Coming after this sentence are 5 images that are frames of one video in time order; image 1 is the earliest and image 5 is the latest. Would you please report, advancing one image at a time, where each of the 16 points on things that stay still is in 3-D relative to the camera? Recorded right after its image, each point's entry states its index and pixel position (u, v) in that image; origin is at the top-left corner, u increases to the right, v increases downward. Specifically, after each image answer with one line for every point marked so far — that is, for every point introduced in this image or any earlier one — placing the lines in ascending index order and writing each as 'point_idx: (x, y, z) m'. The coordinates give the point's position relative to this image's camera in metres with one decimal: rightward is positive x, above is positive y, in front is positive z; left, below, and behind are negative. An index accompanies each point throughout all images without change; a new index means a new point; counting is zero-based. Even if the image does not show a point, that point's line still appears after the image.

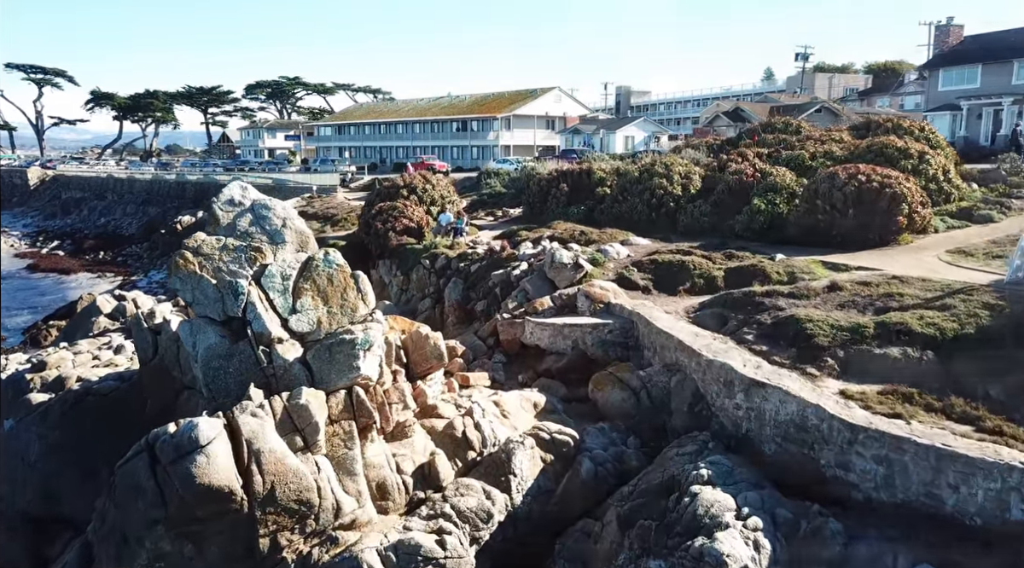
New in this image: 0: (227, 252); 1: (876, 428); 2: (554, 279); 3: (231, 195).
0: (-4.1, +0.5, +11.5) m
1: (+4.6, -1.8, +10.2) m
2: (+0.9, +0.1, +17.4) m
3: (-4.3, +1.3, +12.0) m
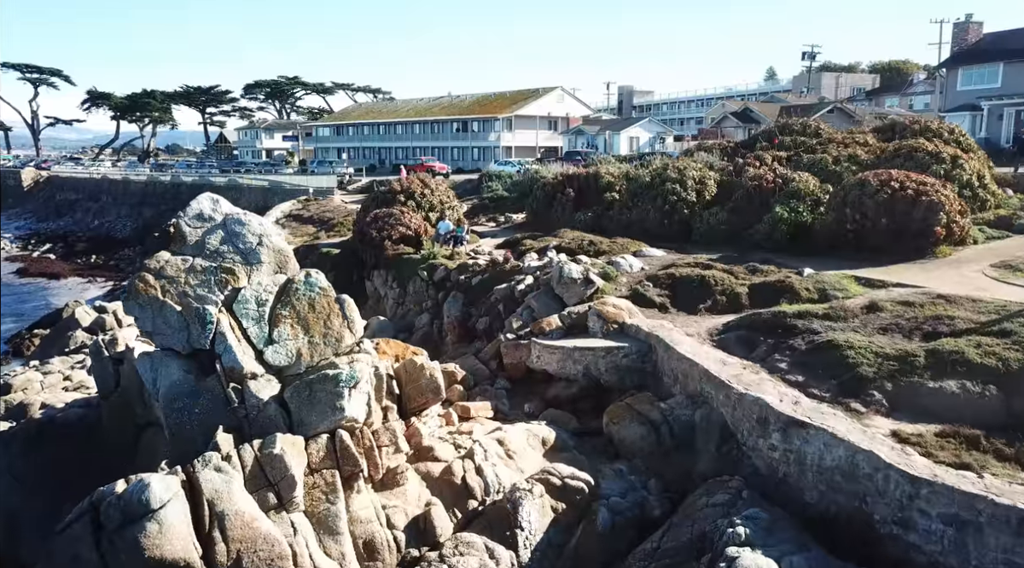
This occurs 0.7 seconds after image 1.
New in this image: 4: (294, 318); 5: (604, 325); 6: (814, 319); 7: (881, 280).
0: (-4.0, +0.1, +10.1) m
1: (+4.7, -2.2, +8.7) m
2: (+1.0, -0.2, +15.9) m
3: (-4.2, +1.0, +10.6) m
4: (-2.8, -0.4, +10.2) m
5: (+1.7, -0.8, +14.6) m
6: (+5.1, -0.6, +13.4) m
7: (+7.1, +0.1, +15.3) m
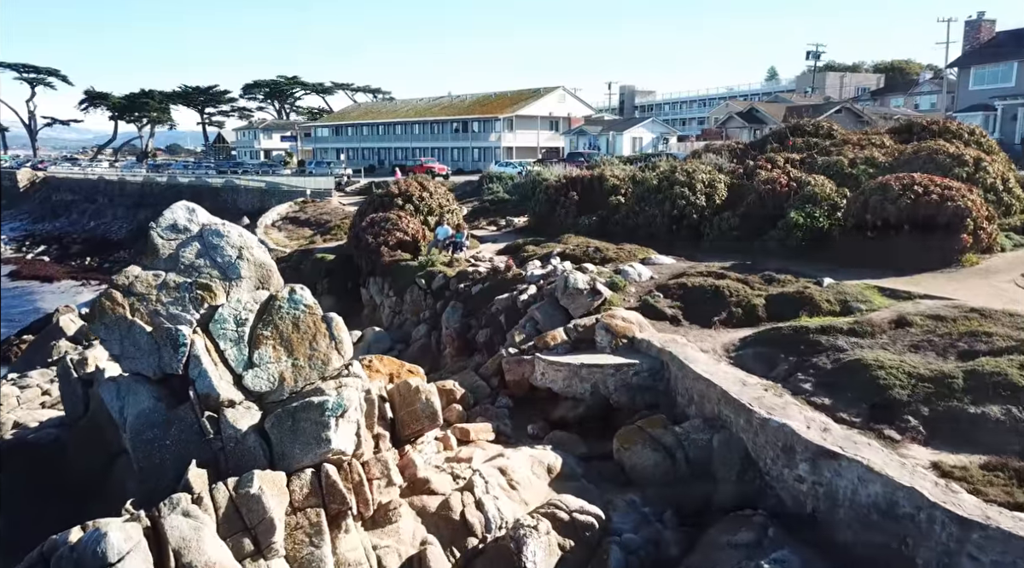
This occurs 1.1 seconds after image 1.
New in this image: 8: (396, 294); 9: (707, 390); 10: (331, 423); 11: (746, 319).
0: (-4.0, -0.1, +9.2) m
1: (+4.8, -2.4, +7.8) m
2: (+1.1, -0.4, +15.0) m
3: (-4.1, +0.8, +9.7) m
4: (-2.8, -0.6, +9.3) m
5: (+1.7, -1.0, +13.7) m
6: (+5.1, -0.8, +12.5) m
7: (+7.2, -0.1, +14.4) m
8: (-2.9, -0.2, +20.0) m
9: (+2.8, -1.5, +11.6) m
10: (-2.0, -1.5, +8.7) m
11: (+4.2, -0.6, +14.3) m
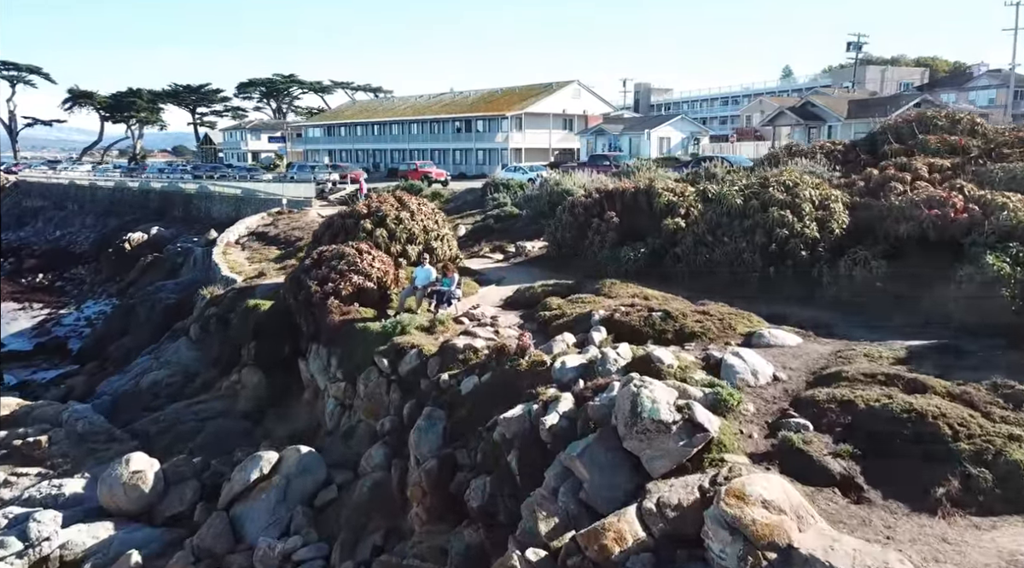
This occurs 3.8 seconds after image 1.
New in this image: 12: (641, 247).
0: (-3.8, -1.3, +2.0) m
1: (+4.9, -3.6, +0.6) m
2: (+1.3, -1.7, +7.8) m
3: (-4.0, -0.4, +2.6) m
4: (-2.6, -1.9, +2.1) m
5: (+1.9, -2.2, +6.4) m
6: (+5.3, -2.1, +5.2) m
7: (+7.3, -1.4, +7.1) m
8: (-2.7, -1.5, +12.8) m
9: (+3.0, -2.8, +4.4) m
10: (-1.8, -2.8, +1.5) m
11: (+4.4, -1.9, +7.1) m
12: (+2.7, +0.7, +16.2) m
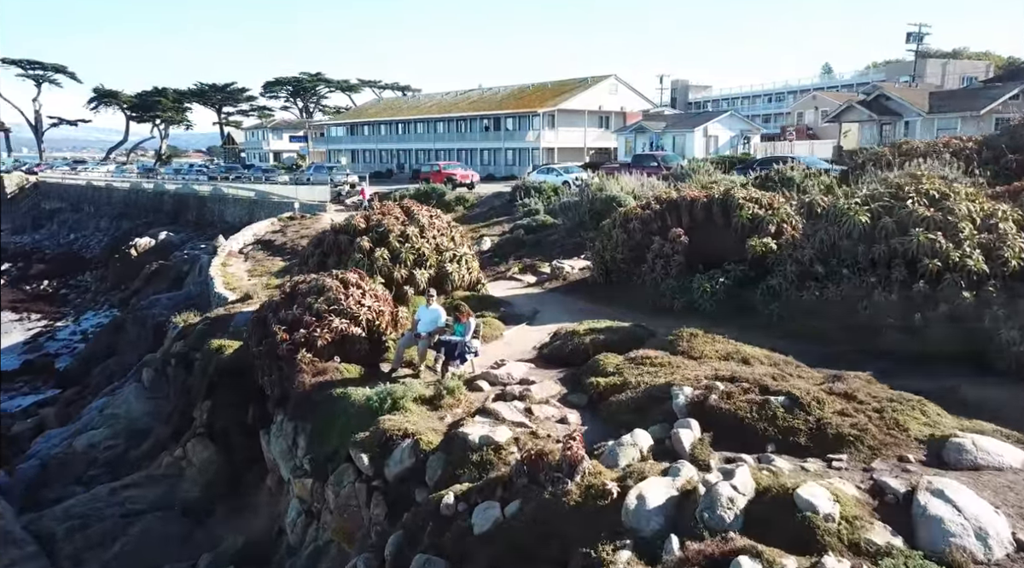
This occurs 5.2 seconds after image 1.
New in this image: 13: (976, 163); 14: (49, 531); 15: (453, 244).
0: (-3.8, -1.9, -1.8) m
1: (+4.9, -4.3, -3.6) m
2: (+1.5, -2.3, +3.8) m
3: (-3.9, -1.1, -1.3) m
4: (-2.6, -2.5, -1.7) m
5: (+2.1, -2.9, +2.4) m
6: (+5.4, -2.7, +1.1) m
7: (+7.6, -2.1, +2.9) m
8: (-2.2, -2.1, +9.0) m
9: (+3.1, -3.5, +0.3) m
10: (-1.8, -3.4, -2.4) m
11: (+4.6, -2.5, +3.0) m
12: (+3.2, +0.1, +12.1) m
13: (+8.1, +2.1, +13.7) m
14: (-6.1, -3.3, +10.5) m
15: (-1.1, +0.7, +14.4) m
